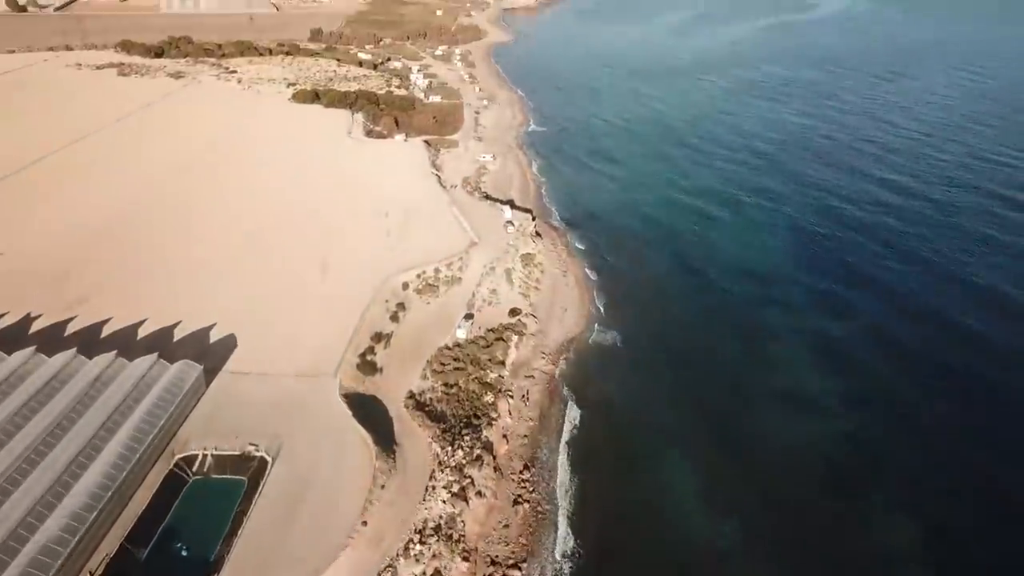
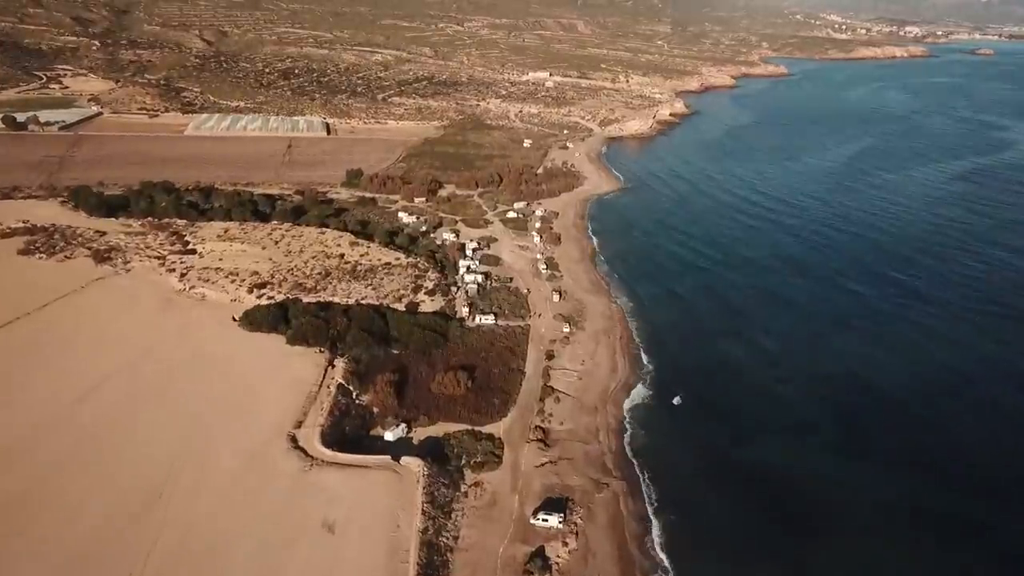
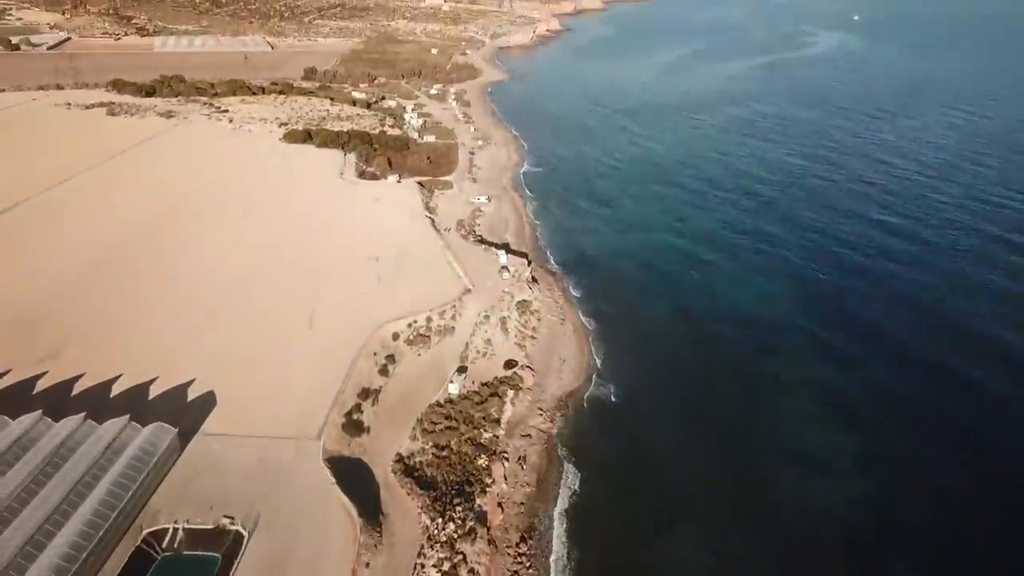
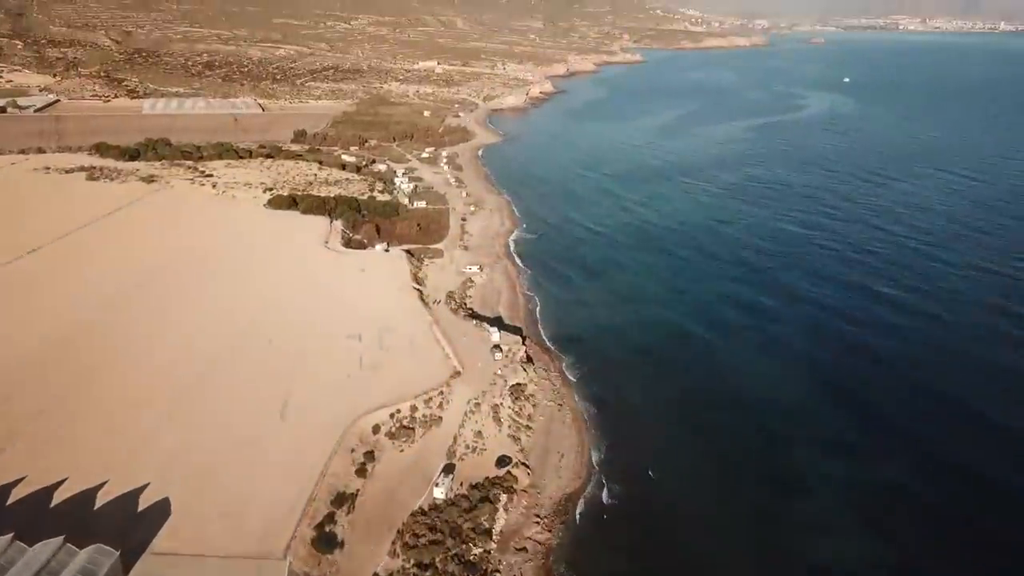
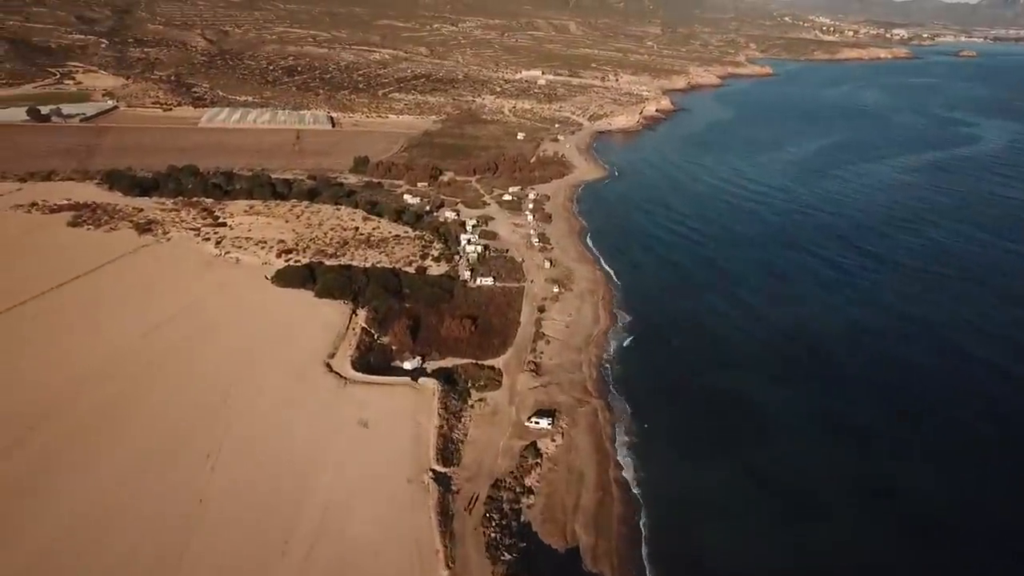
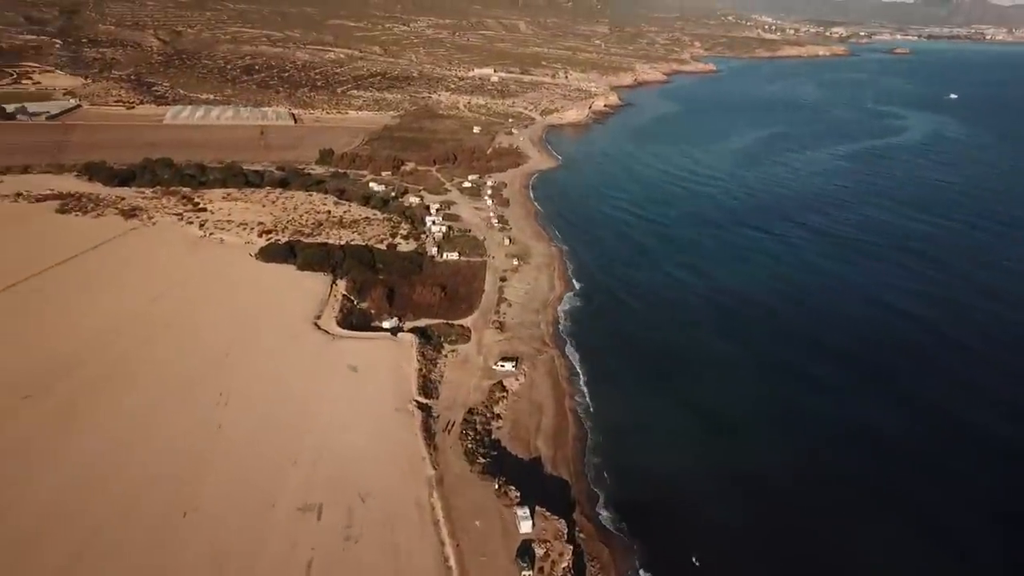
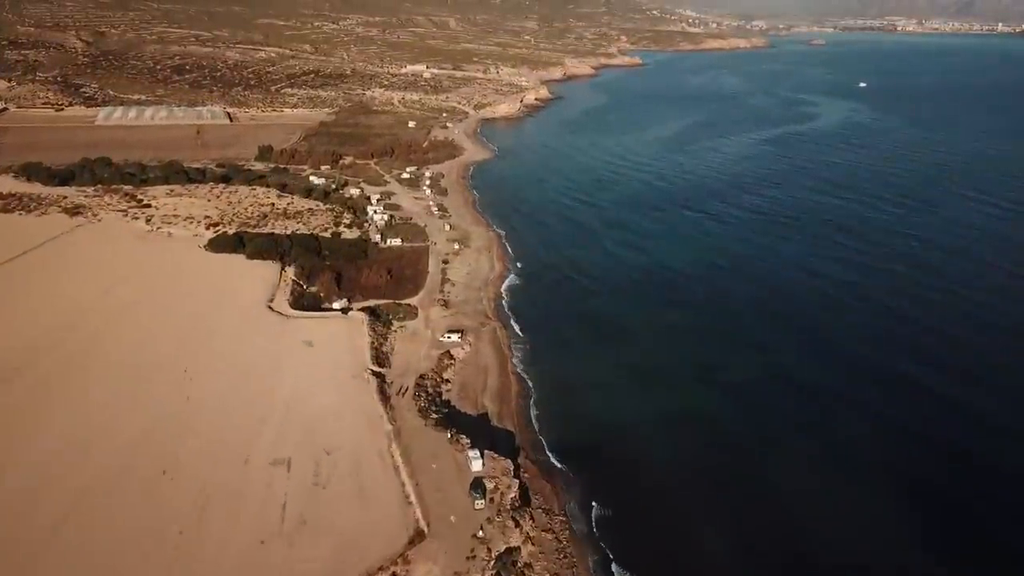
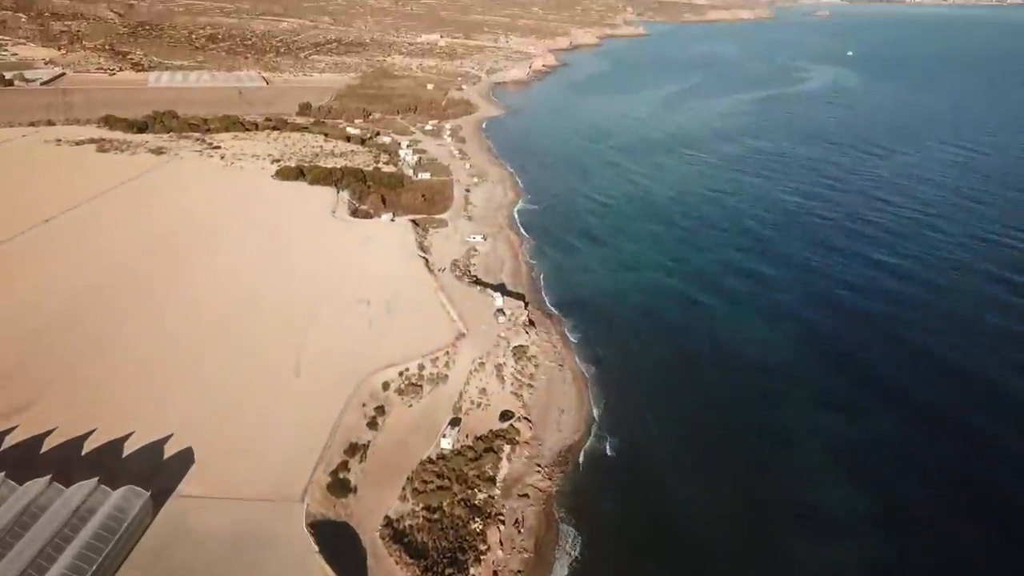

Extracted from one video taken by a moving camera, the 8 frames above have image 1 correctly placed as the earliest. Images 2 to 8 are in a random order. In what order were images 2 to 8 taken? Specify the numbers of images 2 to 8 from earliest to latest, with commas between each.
3, 8, 4, 7, 6, 5, 2
